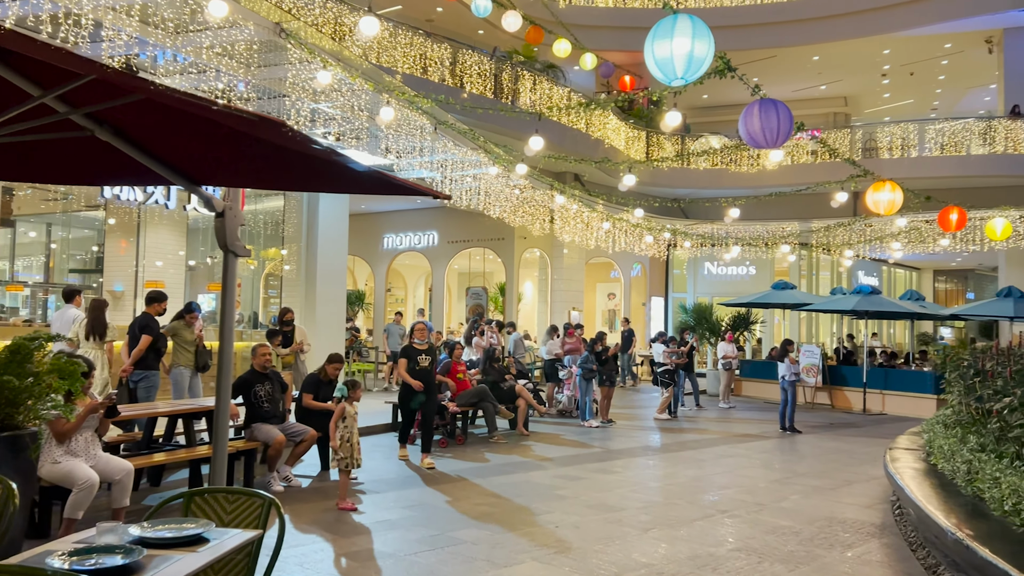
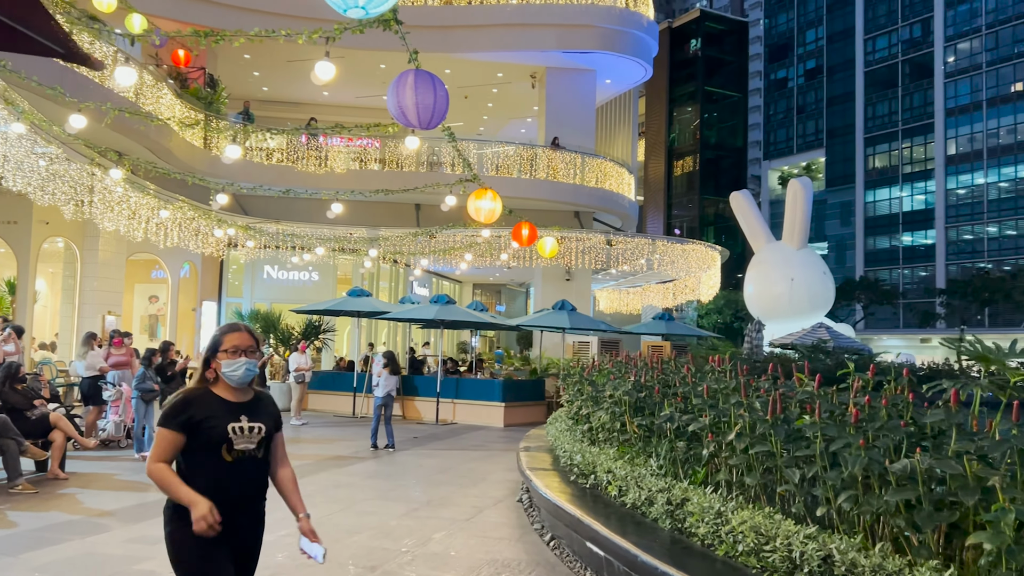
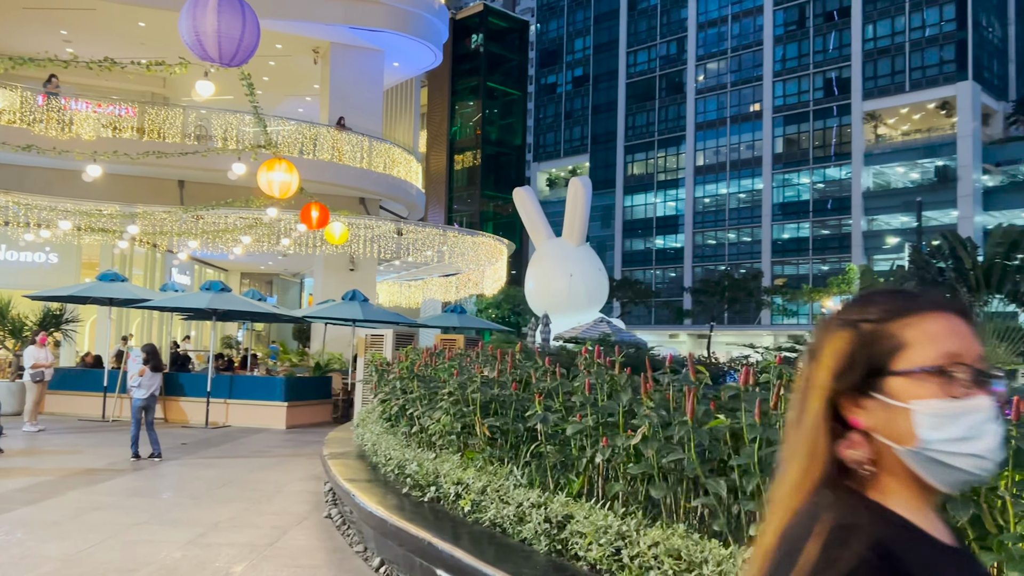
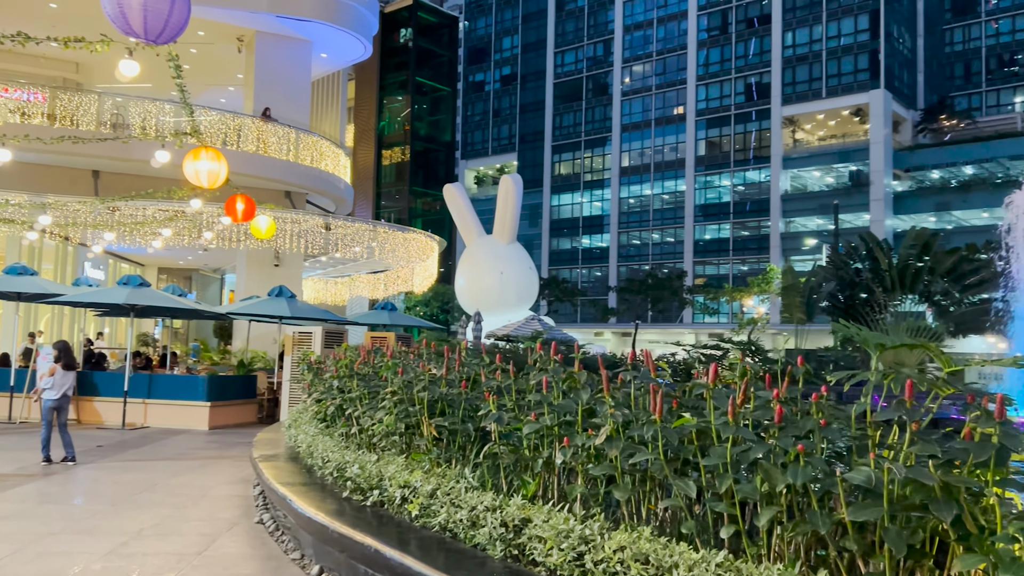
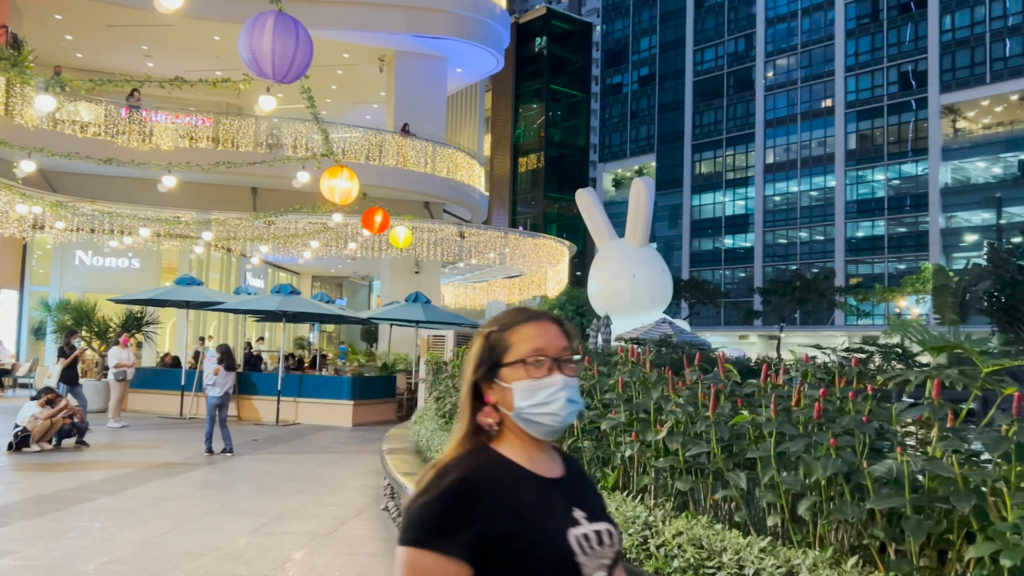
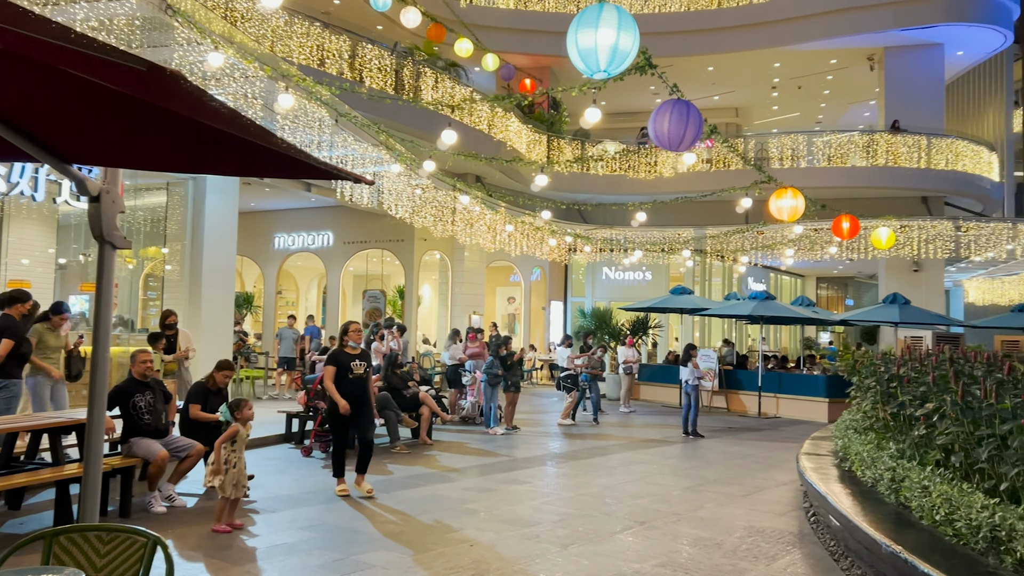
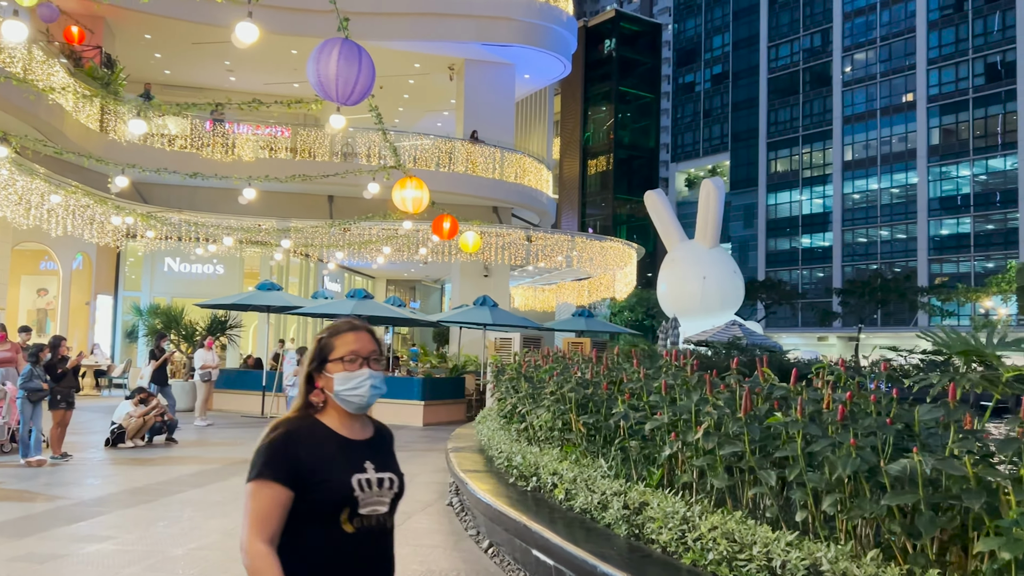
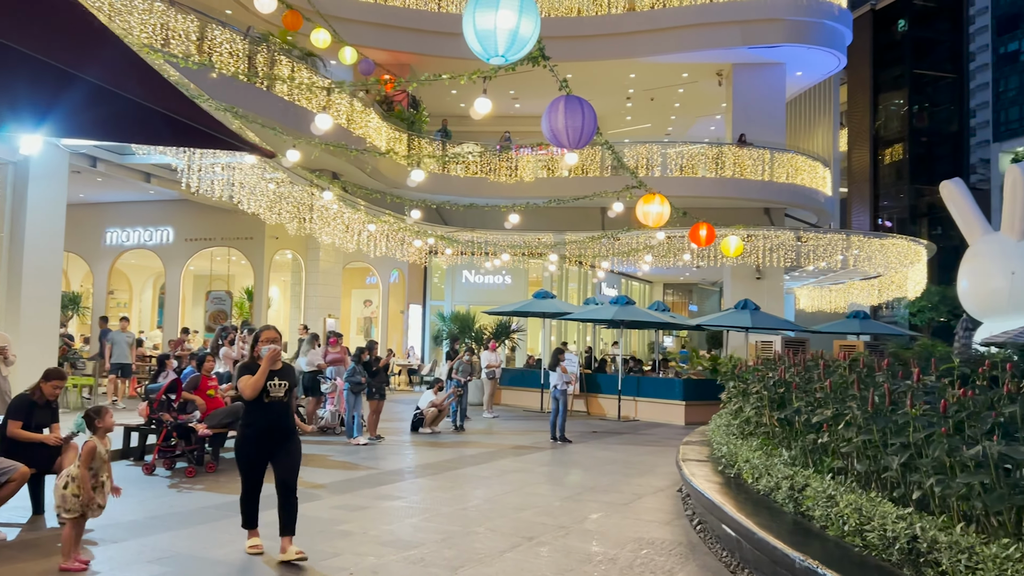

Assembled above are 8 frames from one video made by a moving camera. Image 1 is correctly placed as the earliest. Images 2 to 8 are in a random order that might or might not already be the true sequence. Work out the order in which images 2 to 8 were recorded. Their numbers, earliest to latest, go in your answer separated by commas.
6, 8, 2, 7, 5, 3, 4
